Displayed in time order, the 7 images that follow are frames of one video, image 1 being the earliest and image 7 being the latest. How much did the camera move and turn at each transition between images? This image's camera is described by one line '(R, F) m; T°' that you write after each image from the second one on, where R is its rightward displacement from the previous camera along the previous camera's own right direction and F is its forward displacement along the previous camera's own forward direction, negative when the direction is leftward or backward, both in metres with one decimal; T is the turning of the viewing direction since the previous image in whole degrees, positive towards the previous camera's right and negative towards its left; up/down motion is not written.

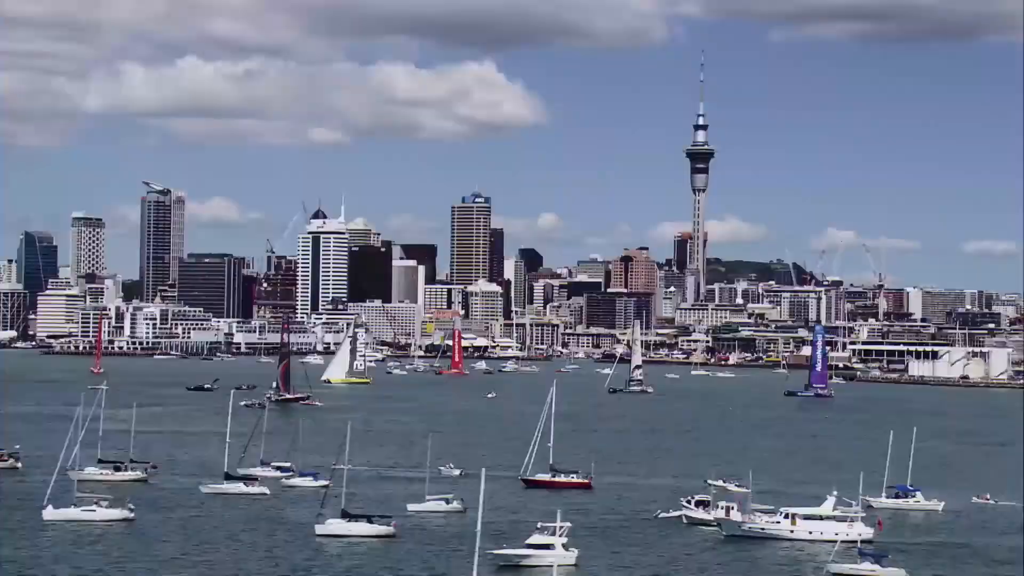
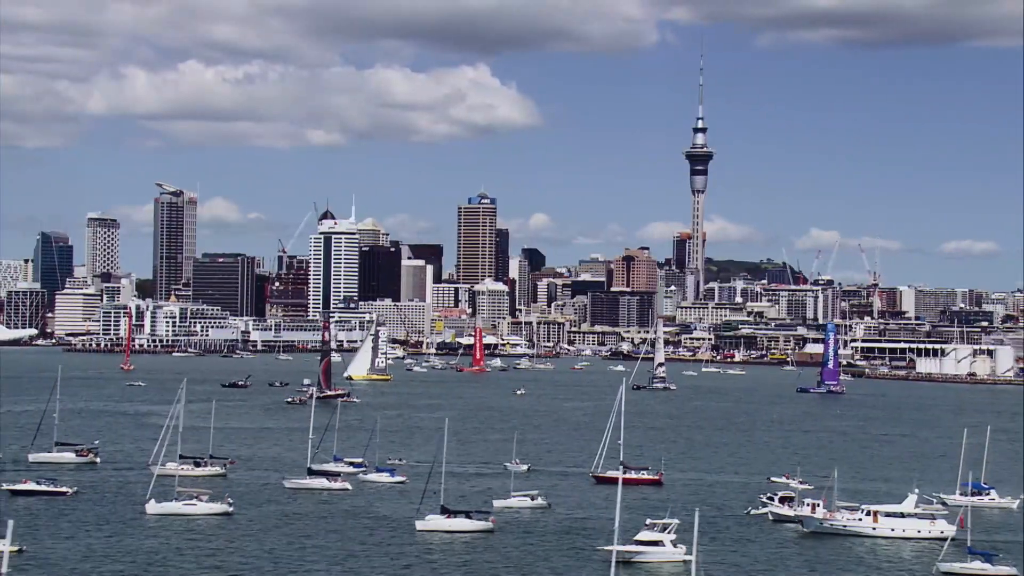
(-1.0, -1.0) m; +1°
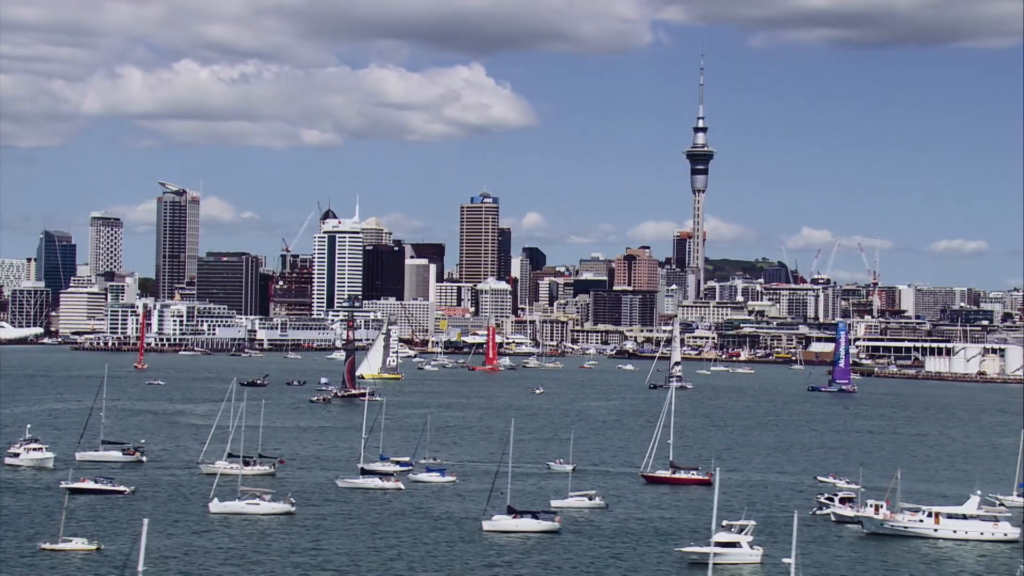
(-0.8, -0.2) m; +1°
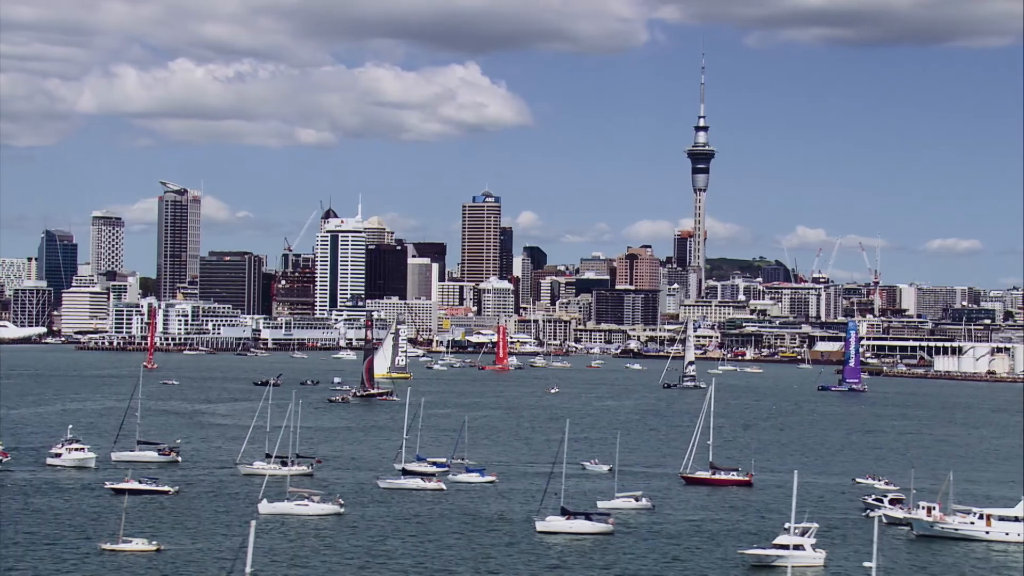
(-0.7, 0.0) m; +1°
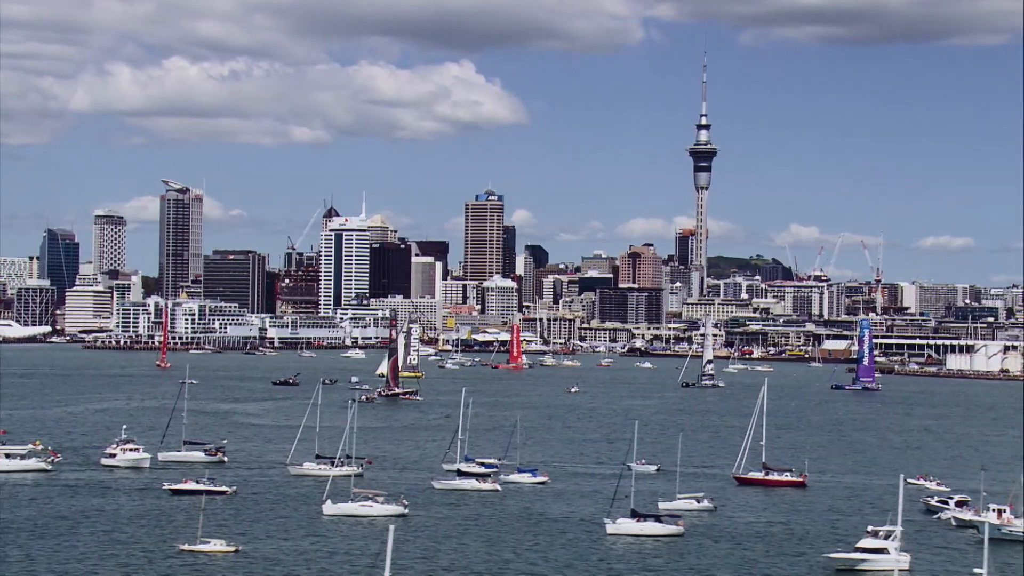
(-0.9, 0.0) m; +1°
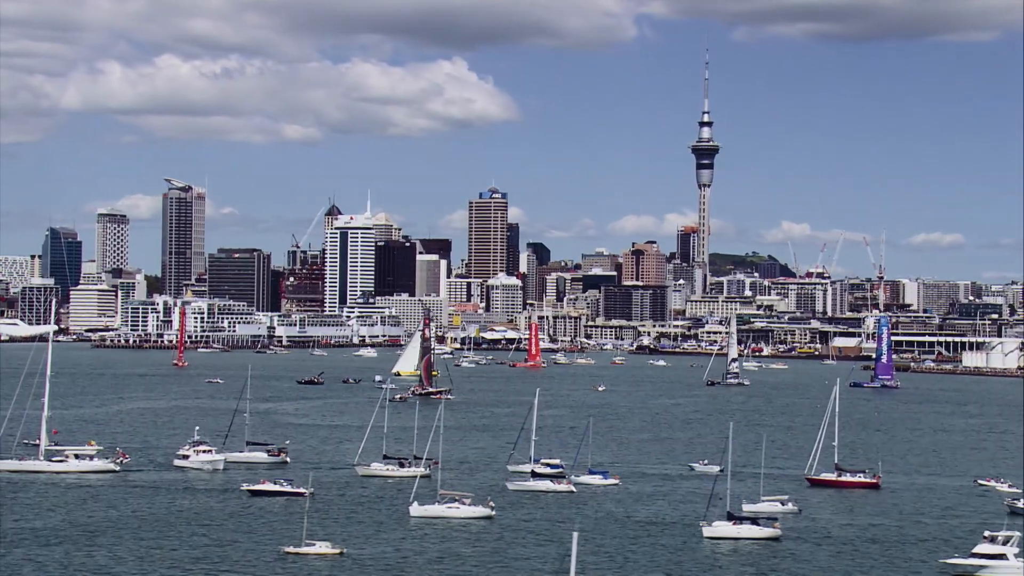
(-1.2, 0.0) m; +1°
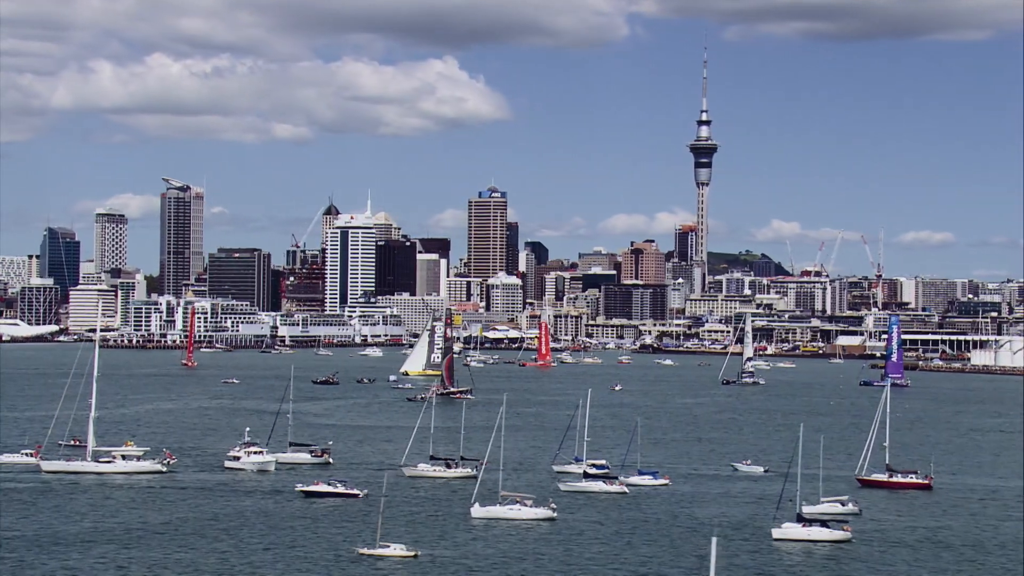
(-0.9, +0.1) m; +1°
